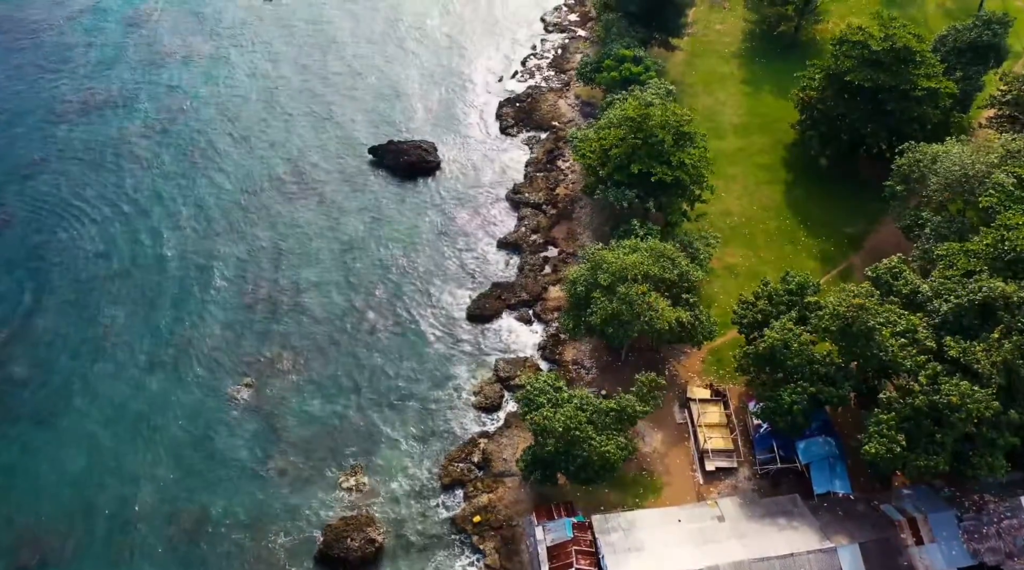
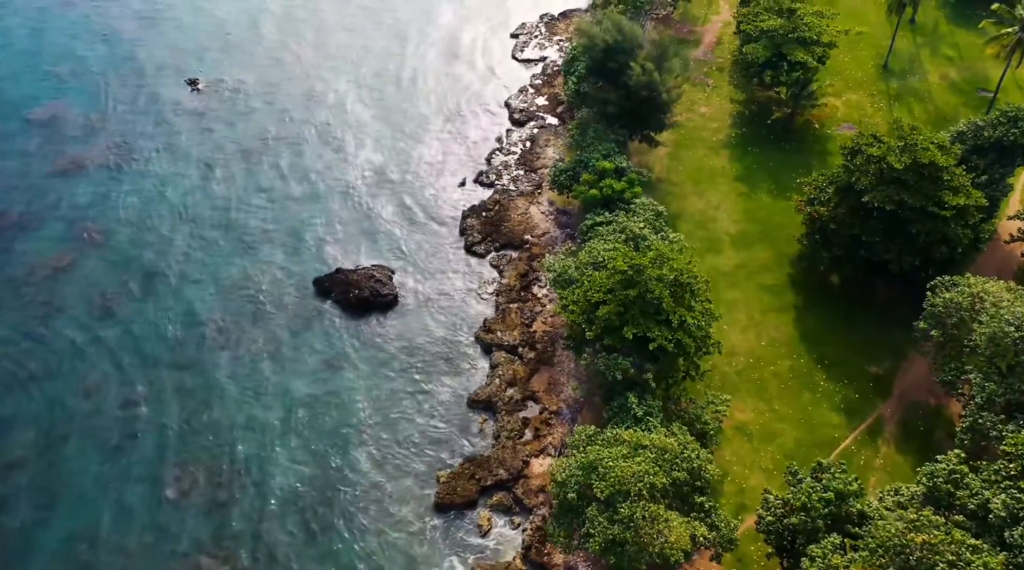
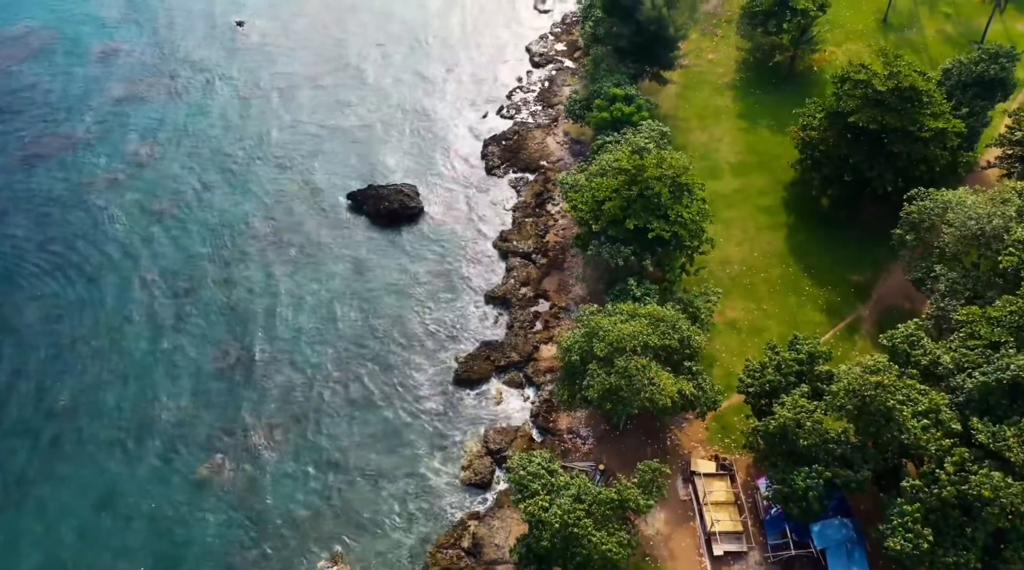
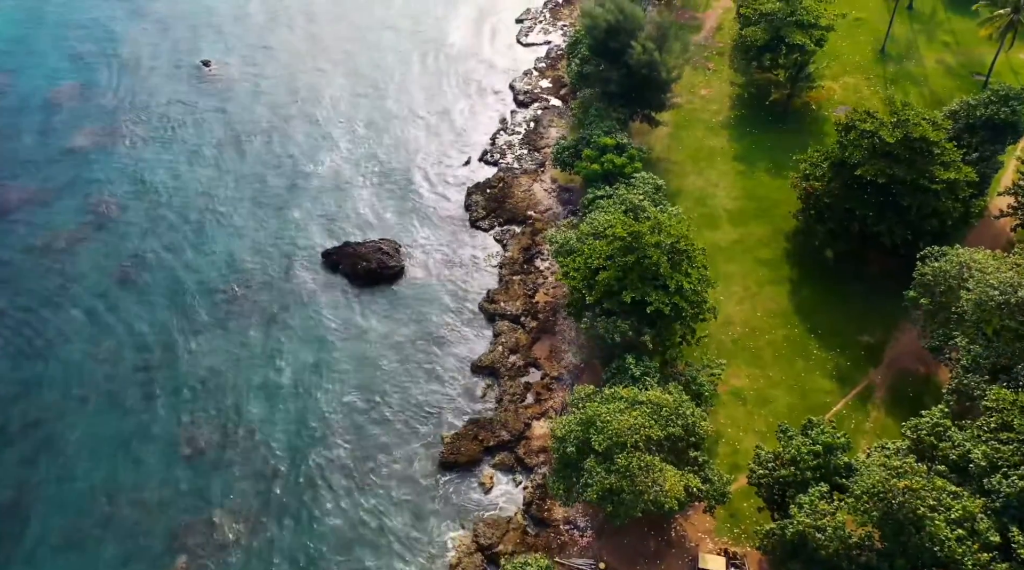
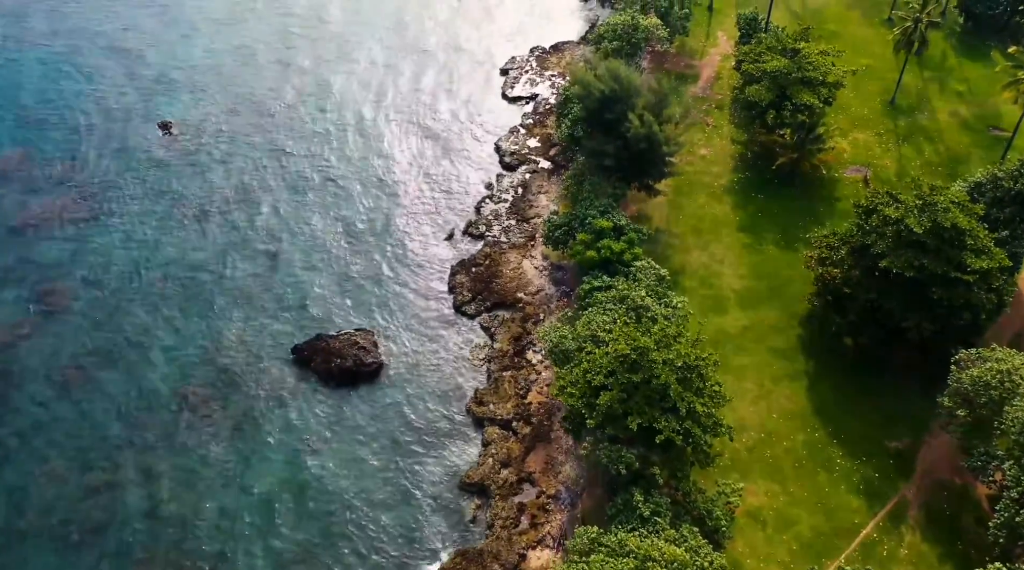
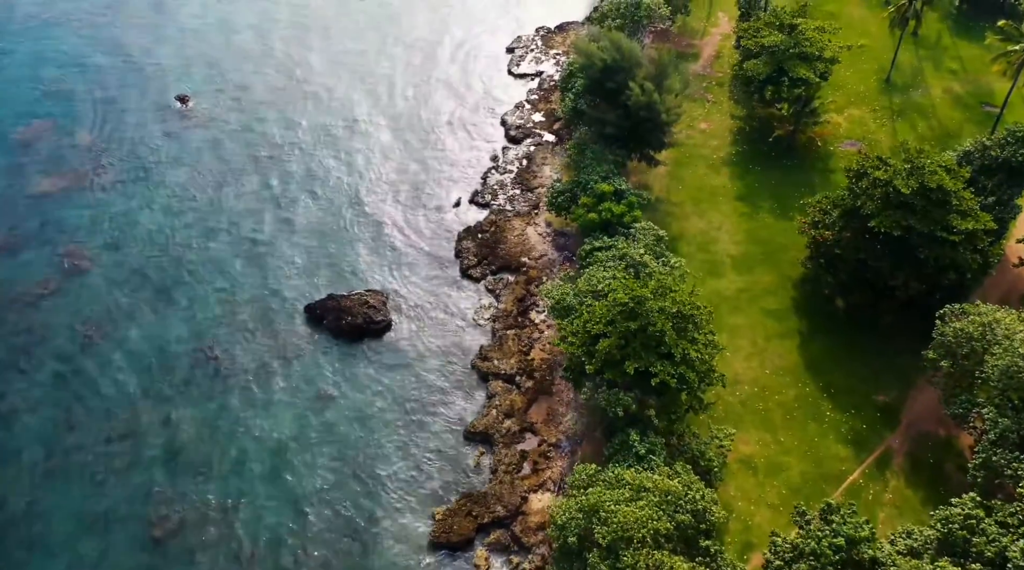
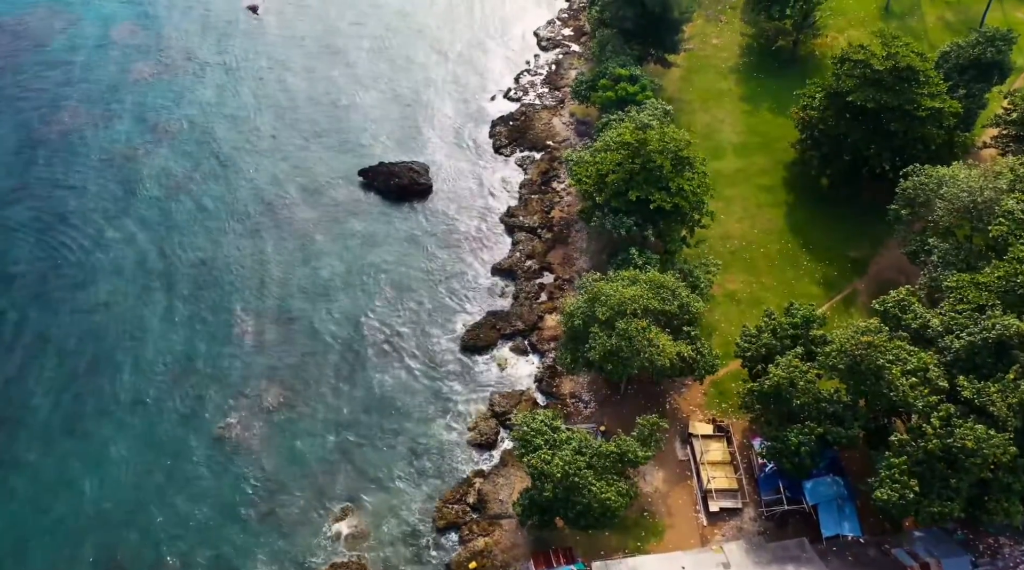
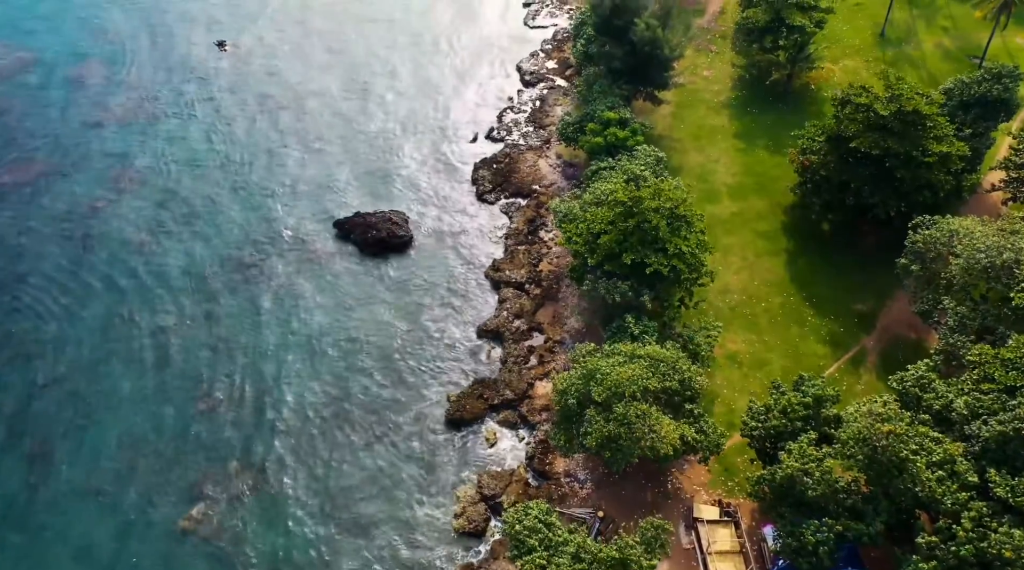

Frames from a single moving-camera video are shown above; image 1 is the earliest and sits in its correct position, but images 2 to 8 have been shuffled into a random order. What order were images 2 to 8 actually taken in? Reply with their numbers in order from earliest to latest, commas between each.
7, 3, 8, 4, 2, 6, 5
